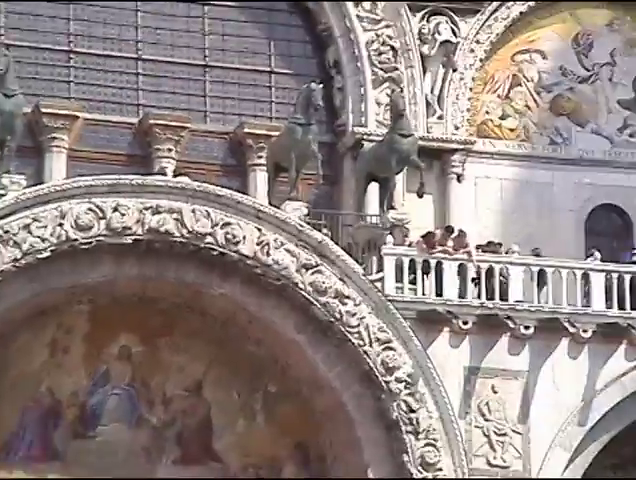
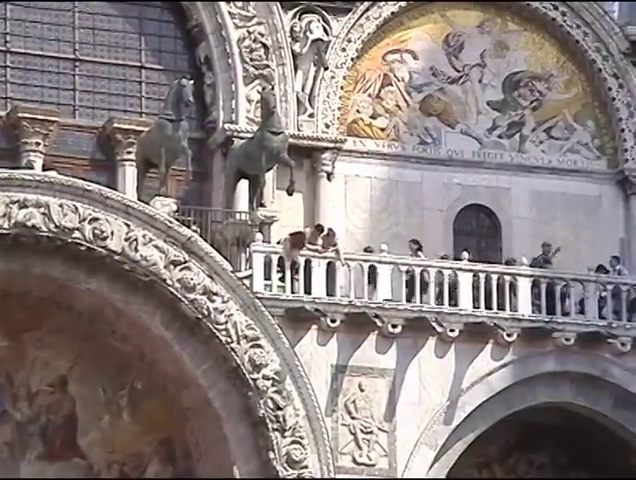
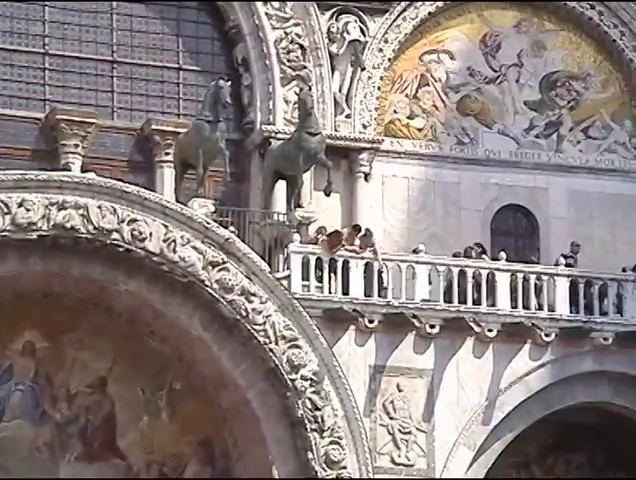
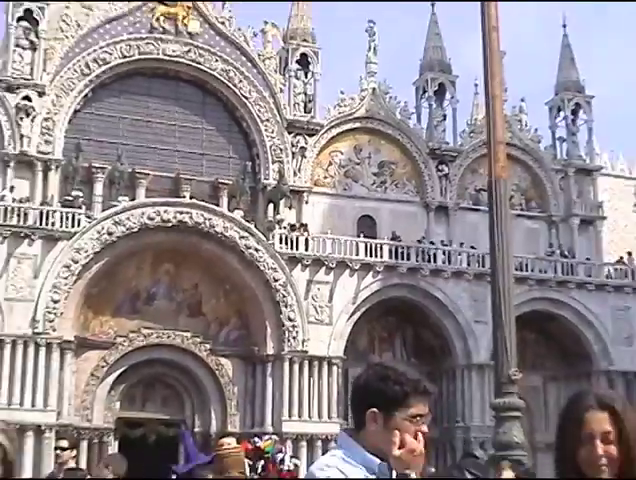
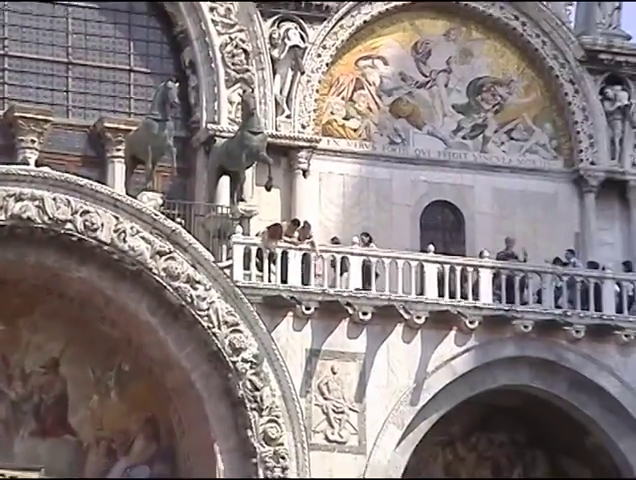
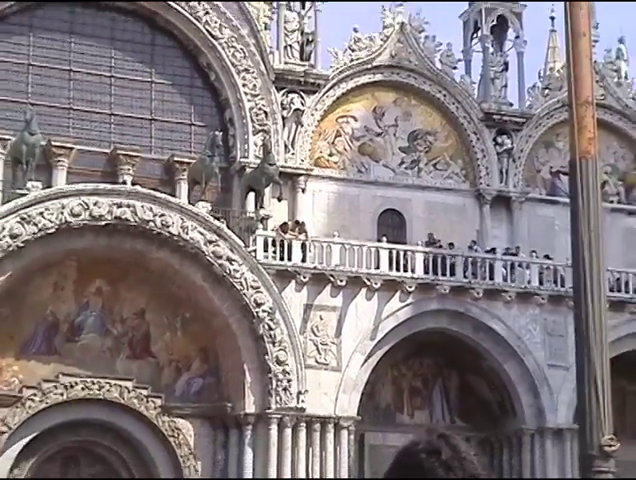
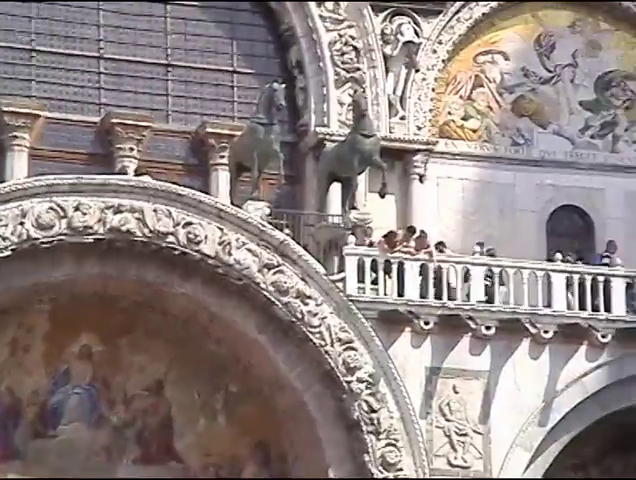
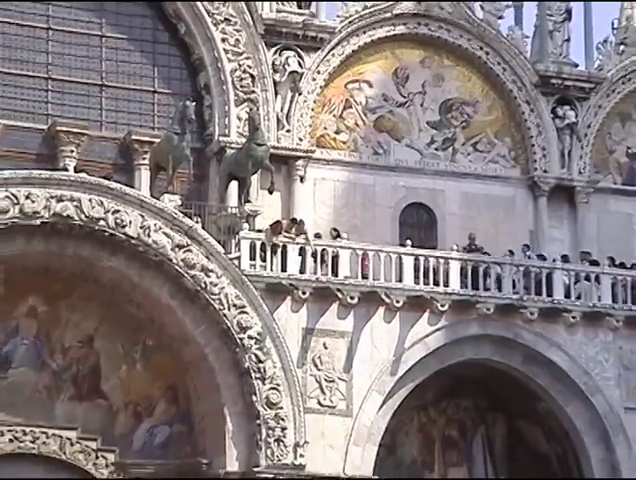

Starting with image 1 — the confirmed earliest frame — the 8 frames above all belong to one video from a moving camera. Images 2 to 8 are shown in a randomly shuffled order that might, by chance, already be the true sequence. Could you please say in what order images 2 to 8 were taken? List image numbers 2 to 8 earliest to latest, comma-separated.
7, 3, 2, 5, 8, 6, 4
